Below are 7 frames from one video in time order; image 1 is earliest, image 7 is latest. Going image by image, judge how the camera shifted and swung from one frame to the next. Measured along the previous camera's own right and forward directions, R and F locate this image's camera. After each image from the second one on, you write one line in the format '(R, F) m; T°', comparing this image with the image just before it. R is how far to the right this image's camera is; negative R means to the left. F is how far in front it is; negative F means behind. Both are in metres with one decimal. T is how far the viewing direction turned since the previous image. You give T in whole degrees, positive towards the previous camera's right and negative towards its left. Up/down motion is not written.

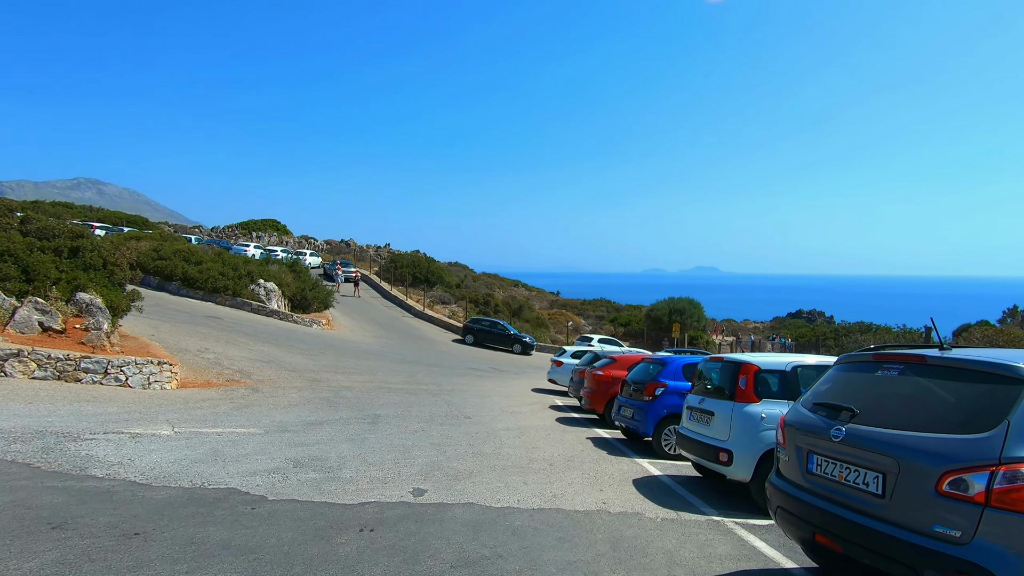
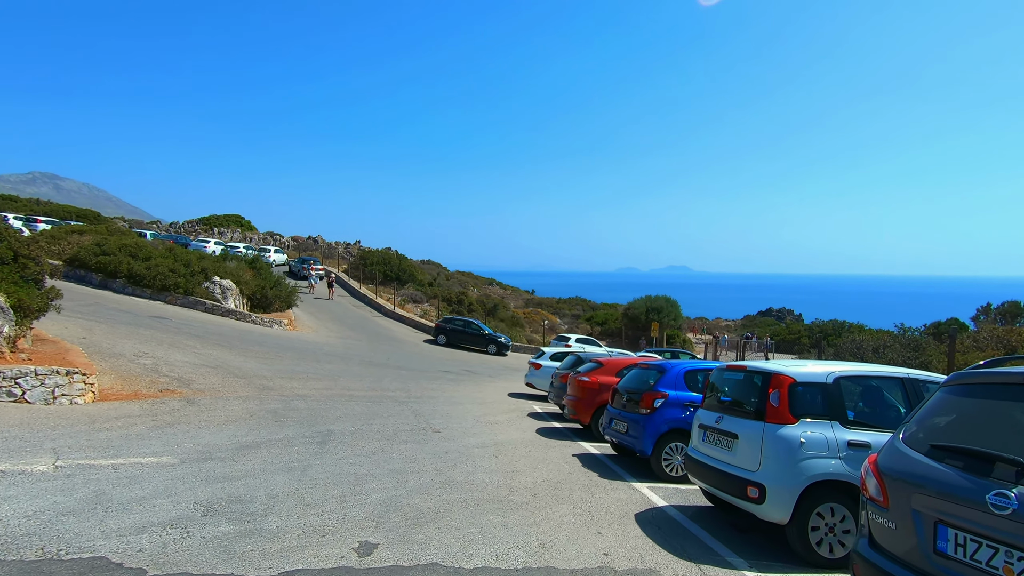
(0.0, +1.2) m; +3°
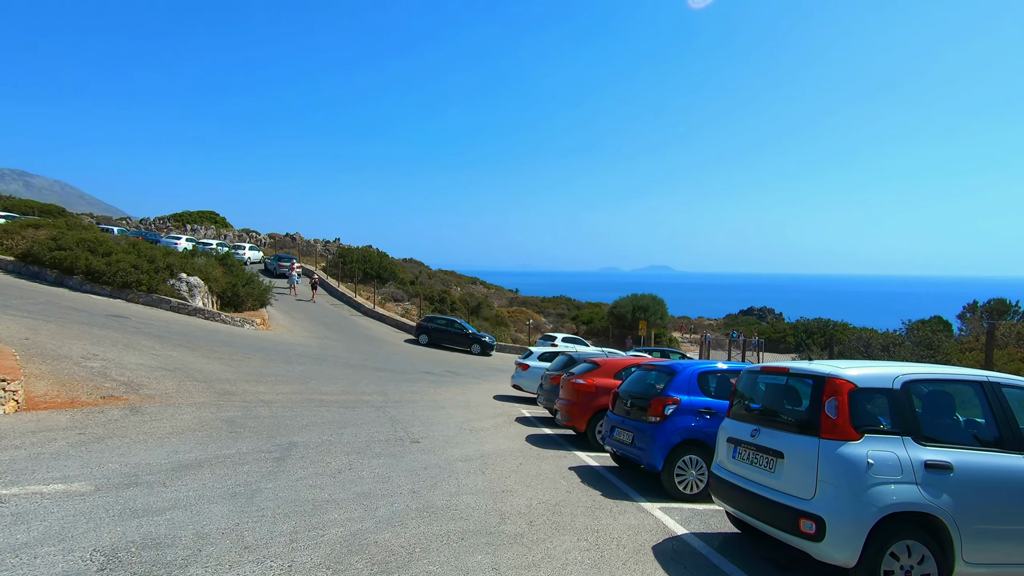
(-0.1, +1.0) m; +2°
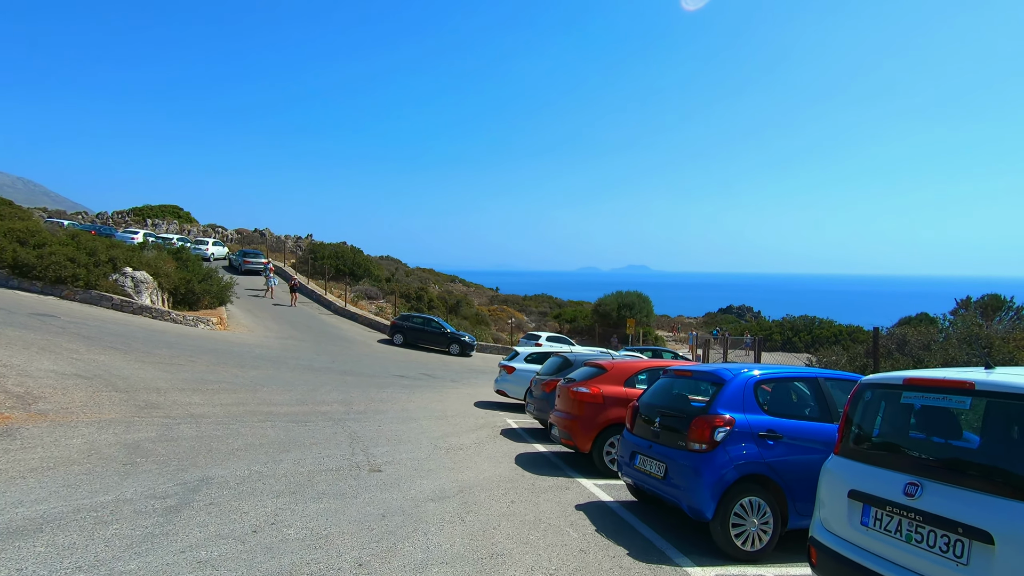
(-0.1, +1.8) m; +2°
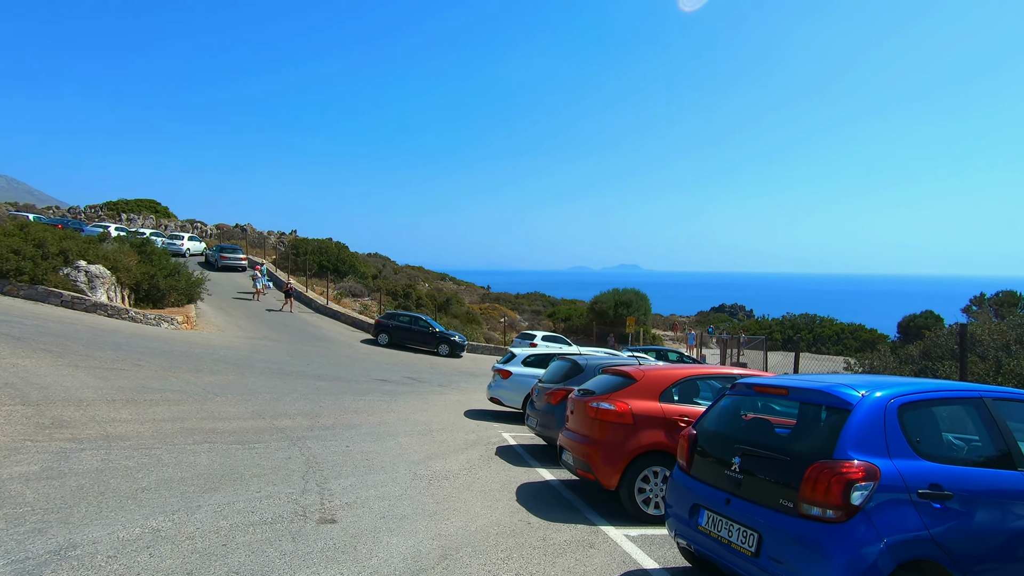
(-0.1, +1.7) m; +1°
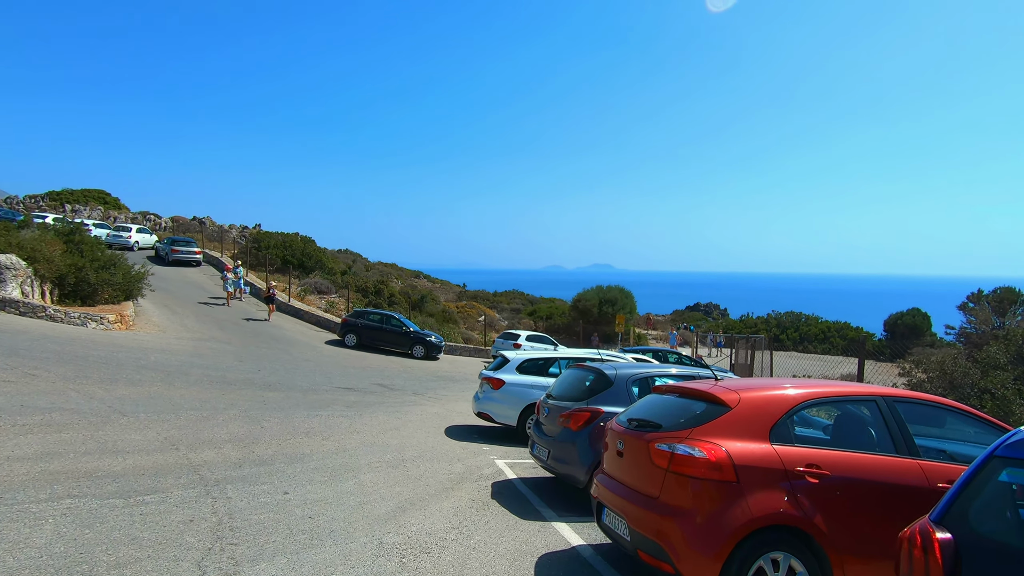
(-0.3, +2.2) m; +3°
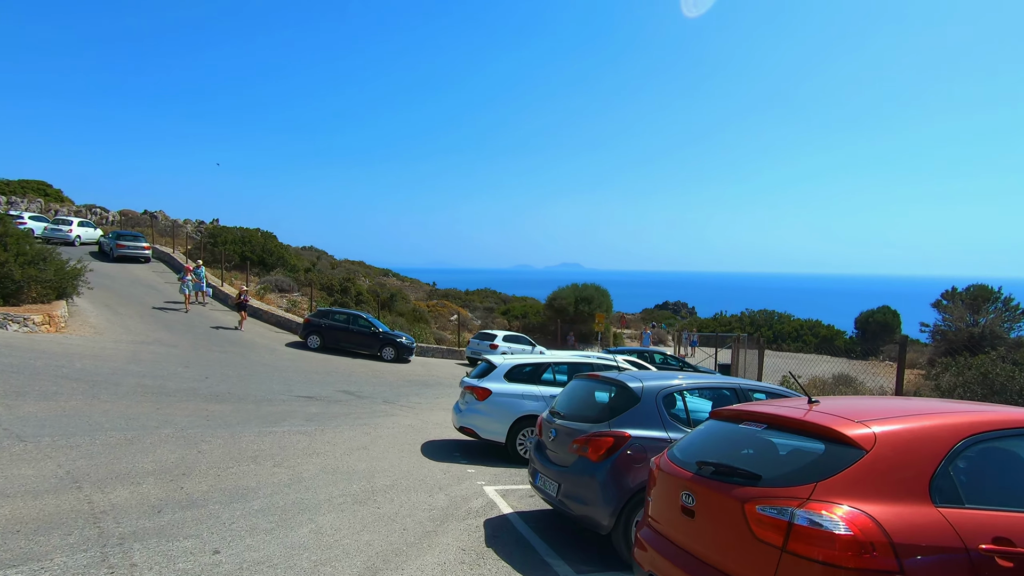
(-0.3, +1.3) m; +3°
